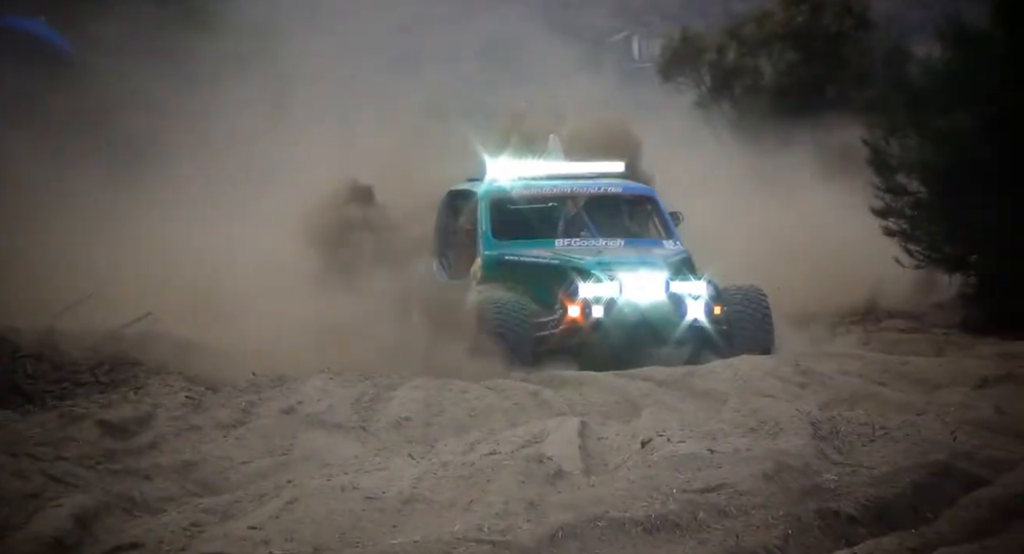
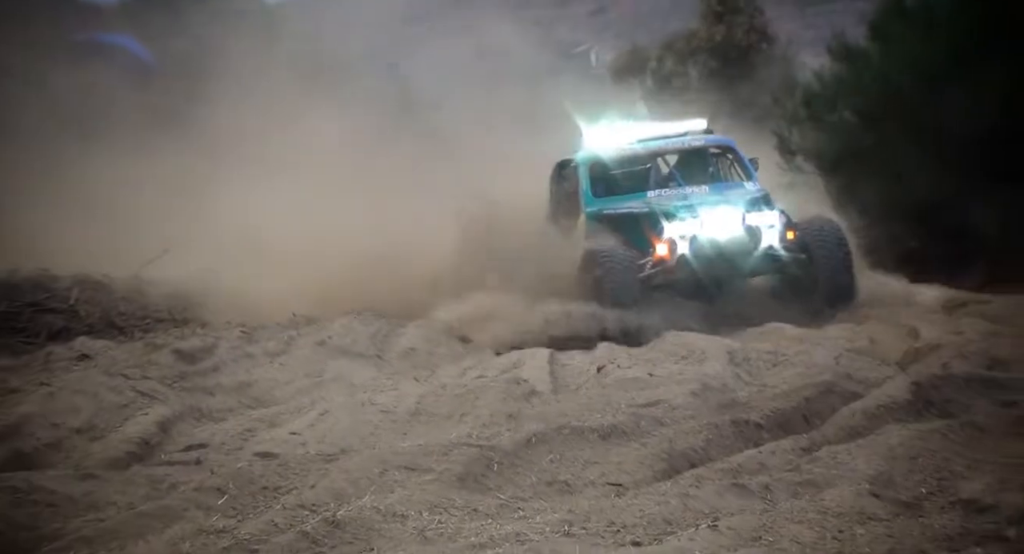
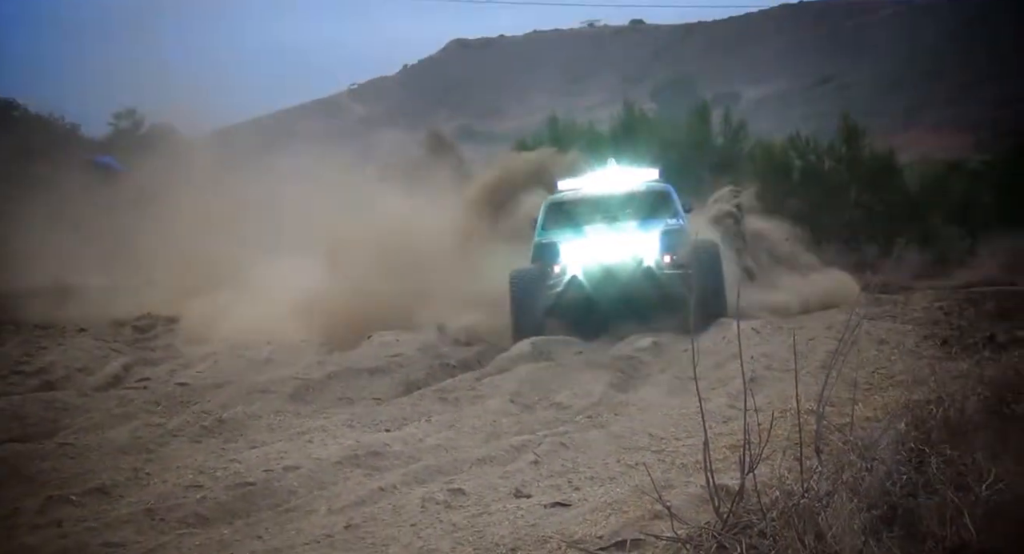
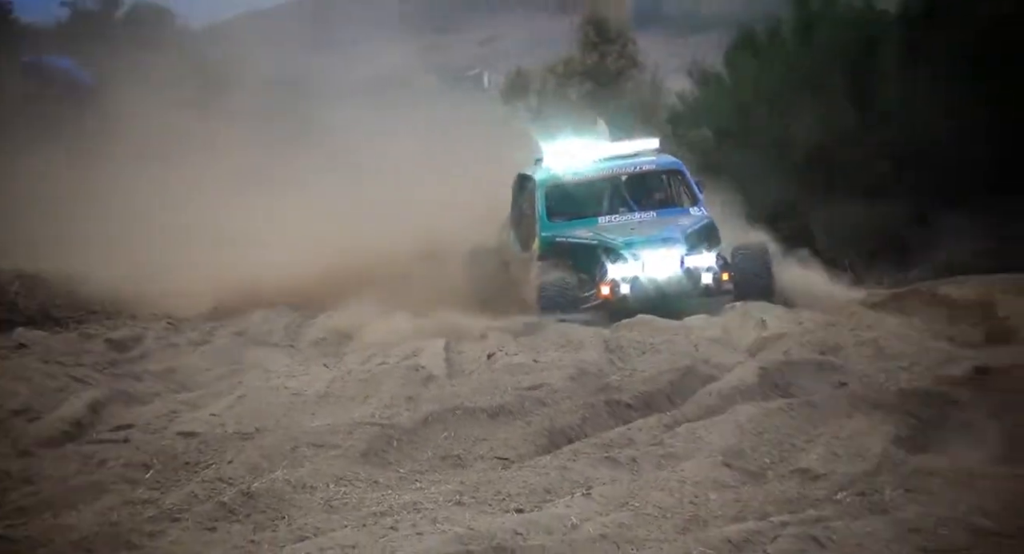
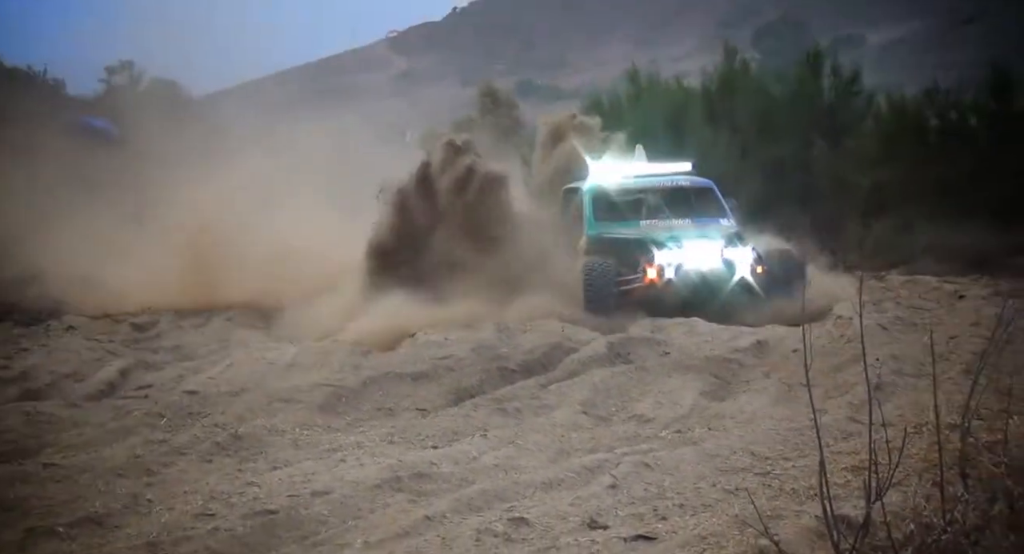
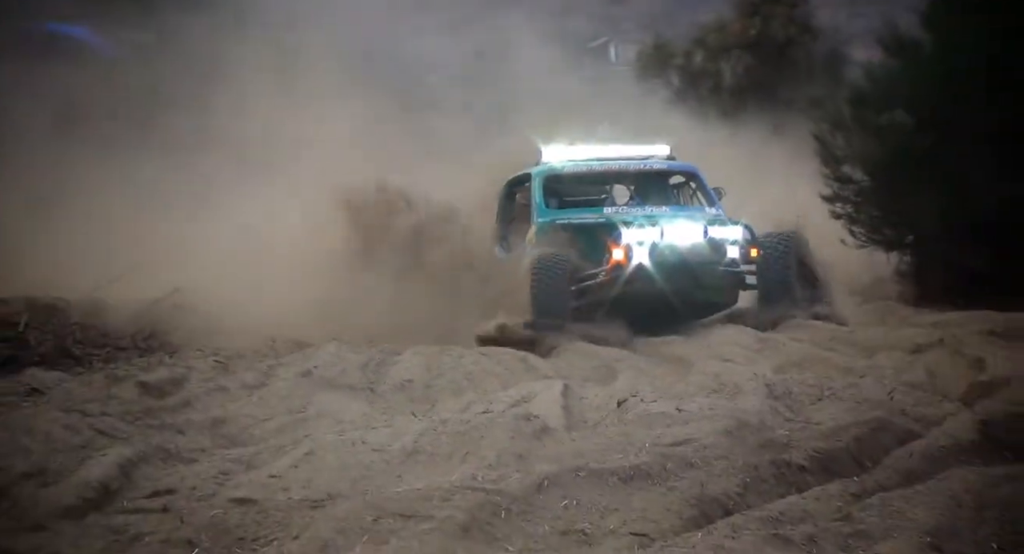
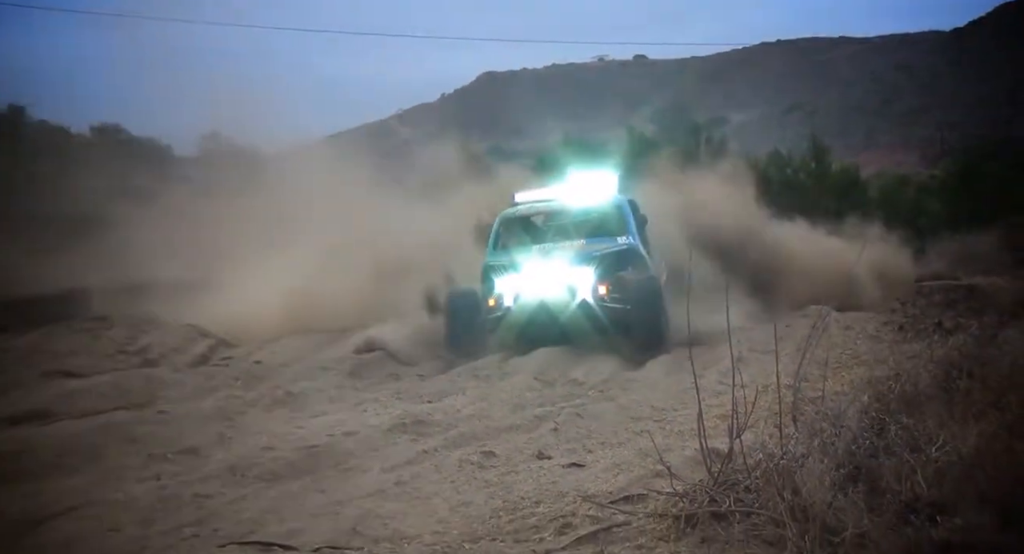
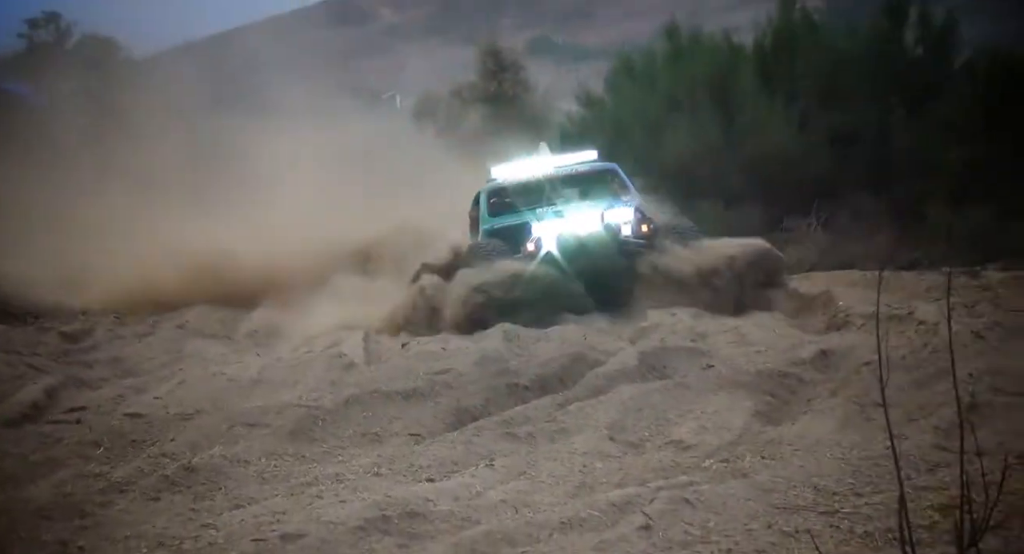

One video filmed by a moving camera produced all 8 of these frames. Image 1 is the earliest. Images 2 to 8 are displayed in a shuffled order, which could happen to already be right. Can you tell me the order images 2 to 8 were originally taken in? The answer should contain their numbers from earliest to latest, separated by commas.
6, 2, 4, 8, 5, 3, 7
